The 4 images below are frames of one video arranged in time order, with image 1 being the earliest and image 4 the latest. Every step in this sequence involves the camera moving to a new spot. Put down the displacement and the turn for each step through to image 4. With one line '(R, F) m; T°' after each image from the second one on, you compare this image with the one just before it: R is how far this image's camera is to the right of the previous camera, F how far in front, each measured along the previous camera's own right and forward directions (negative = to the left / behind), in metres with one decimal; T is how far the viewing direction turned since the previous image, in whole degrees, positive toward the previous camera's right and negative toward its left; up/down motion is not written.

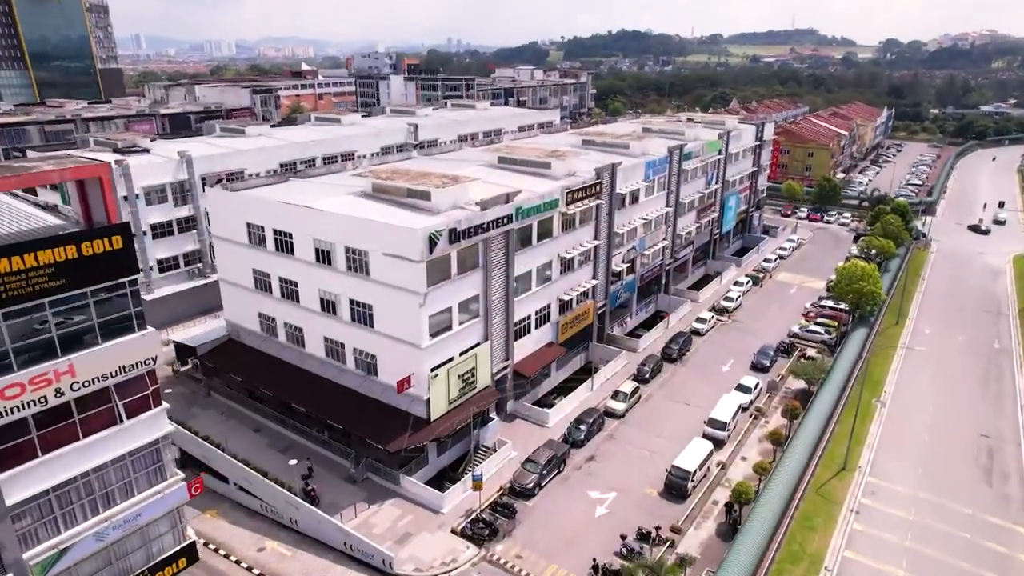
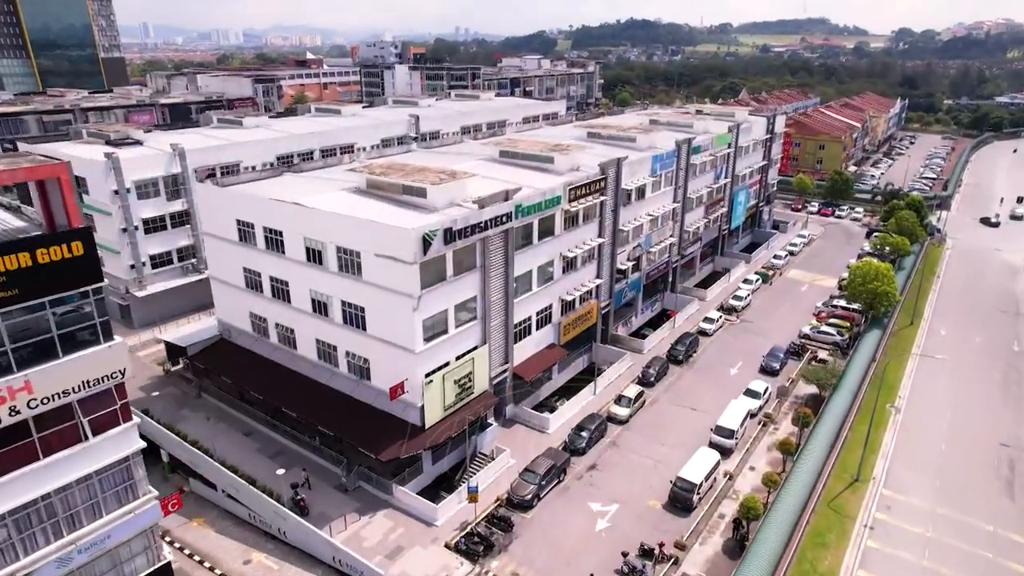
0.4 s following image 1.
(+0.5, +1.9) m; -1°
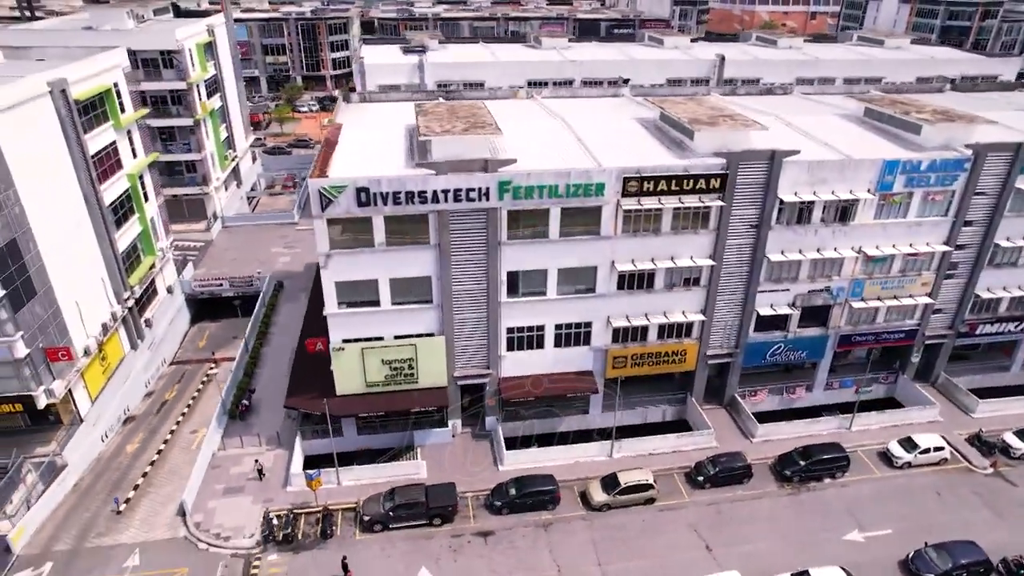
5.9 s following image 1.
(+22.8, +18.3) m; -39°
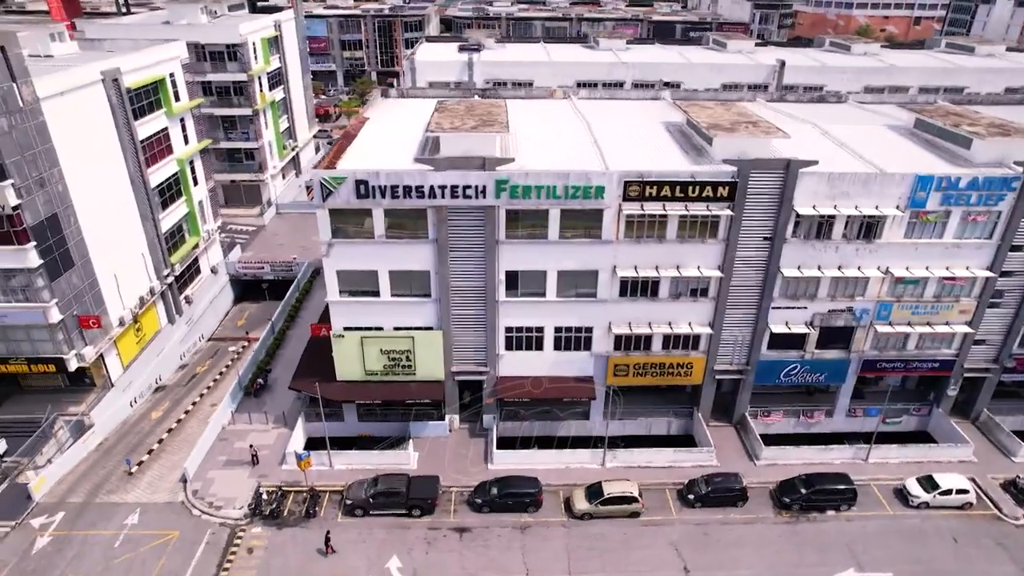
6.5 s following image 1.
(+4.4, +0.4) m; -7°
